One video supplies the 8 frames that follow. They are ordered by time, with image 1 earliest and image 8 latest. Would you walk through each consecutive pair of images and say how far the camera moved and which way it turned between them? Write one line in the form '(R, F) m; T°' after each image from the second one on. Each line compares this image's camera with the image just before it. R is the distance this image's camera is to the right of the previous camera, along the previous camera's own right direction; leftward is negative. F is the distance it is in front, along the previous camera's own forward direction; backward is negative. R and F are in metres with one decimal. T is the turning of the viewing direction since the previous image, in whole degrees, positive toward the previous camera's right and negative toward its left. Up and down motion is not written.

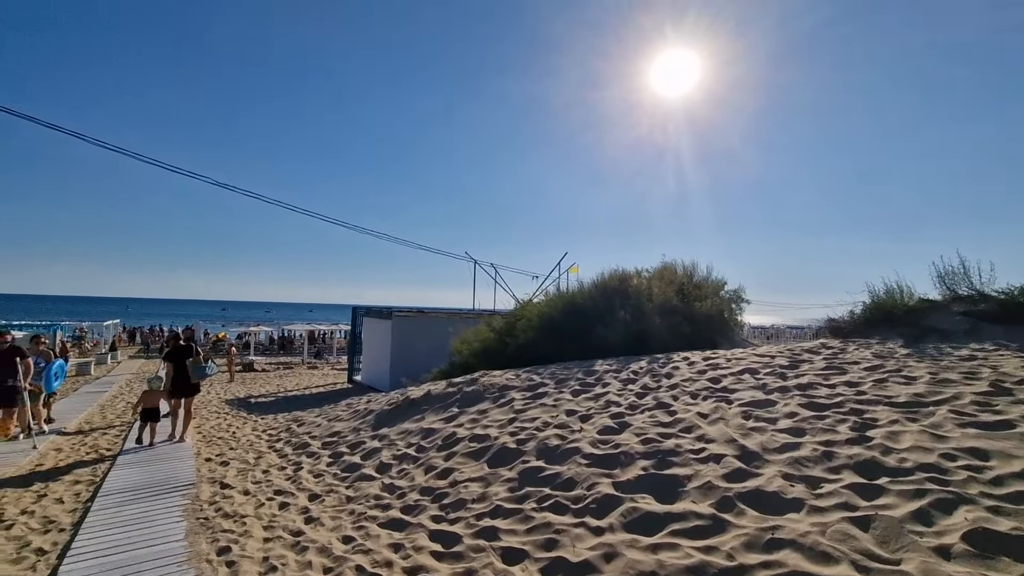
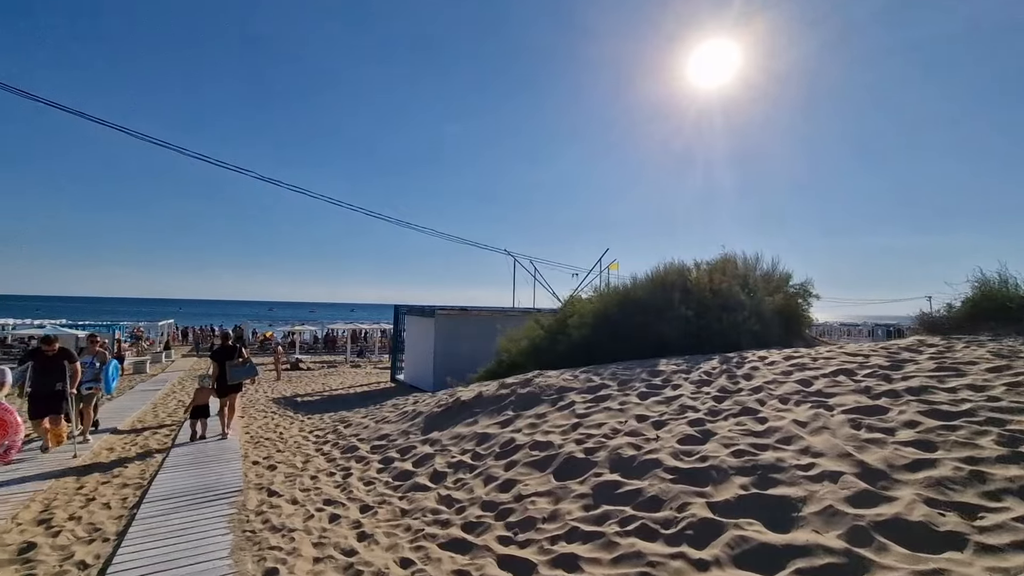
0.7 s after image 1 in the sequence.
(-0.3, +0.5) m; -4°
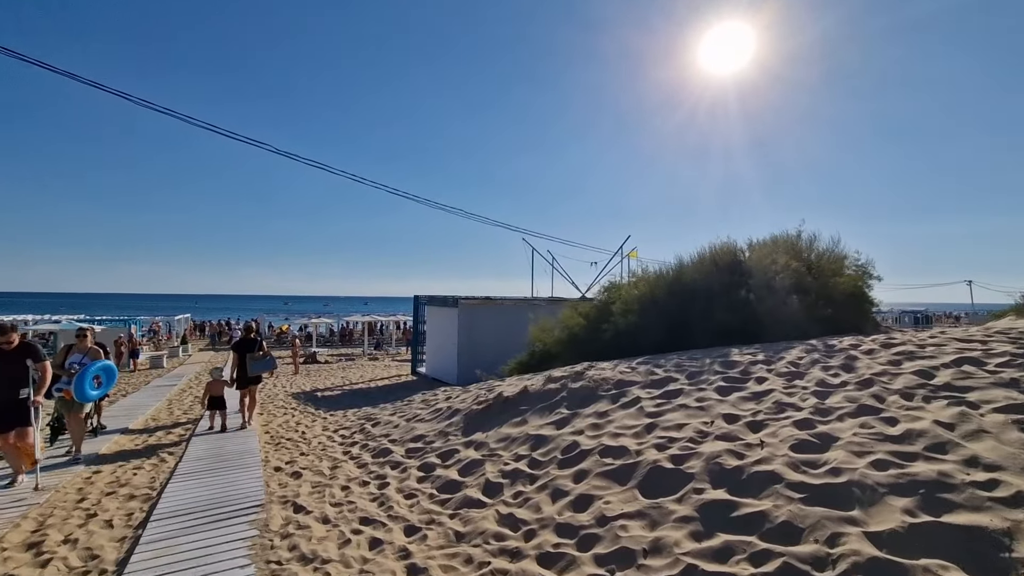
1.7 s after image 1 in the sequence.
(-0.4, +0.8) m; -1°
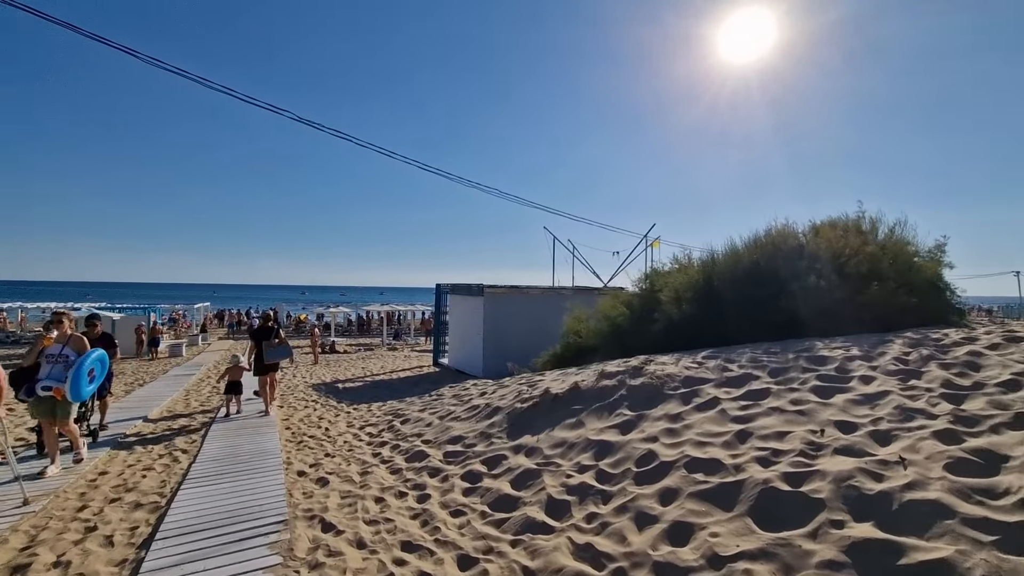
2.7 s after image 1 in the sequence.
(-0.4, +0.7) m; -2°
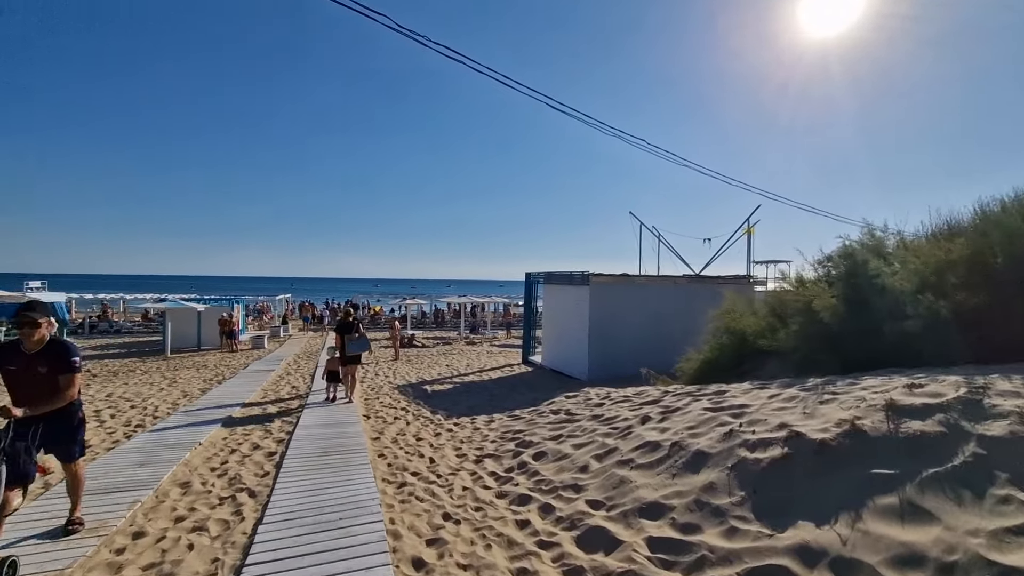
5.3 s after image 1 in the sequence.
(-1.1, +2.0) m; -7°
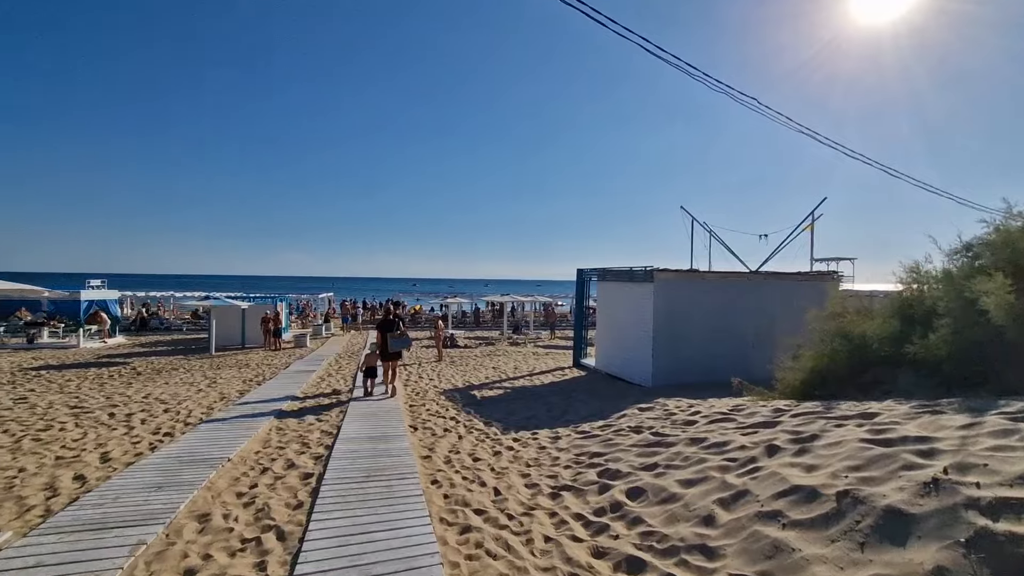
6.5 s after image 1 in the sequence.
(-0.4, +1.0) m; -4°
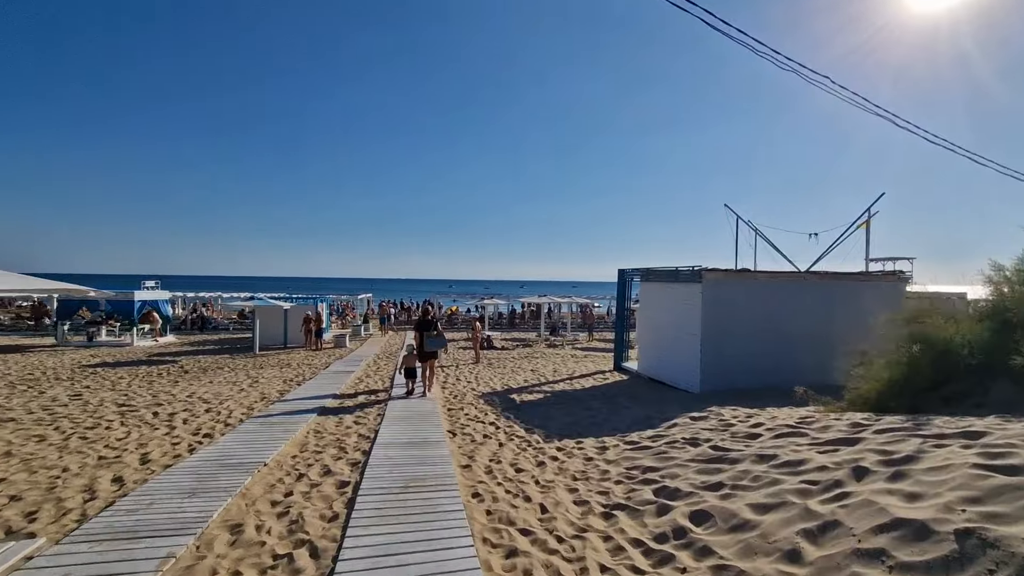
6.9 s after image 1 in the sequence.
(-0.1, +0.3) m; -4°
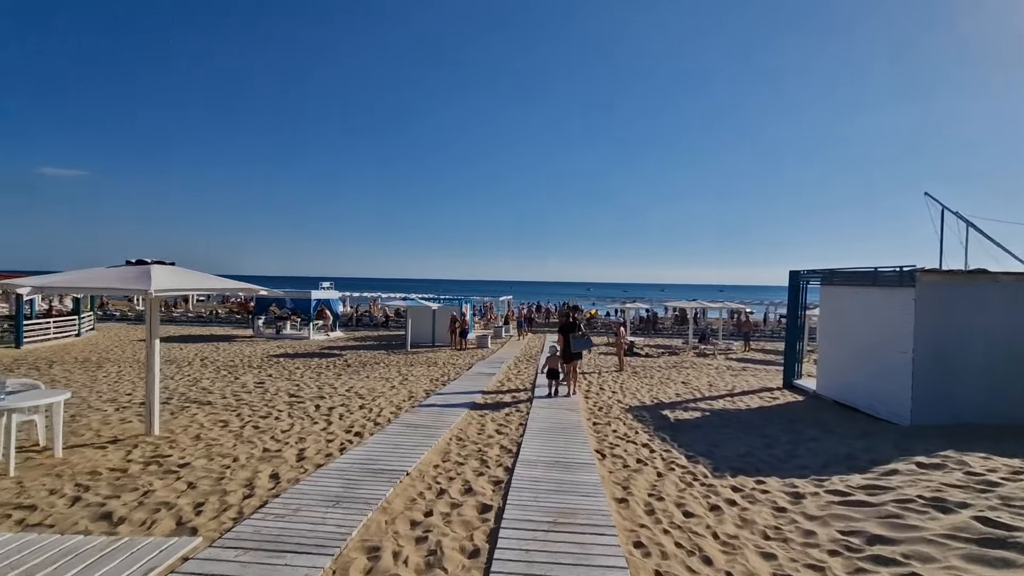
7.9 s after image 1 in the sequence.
(-0.2, +0.7) m; -16°
